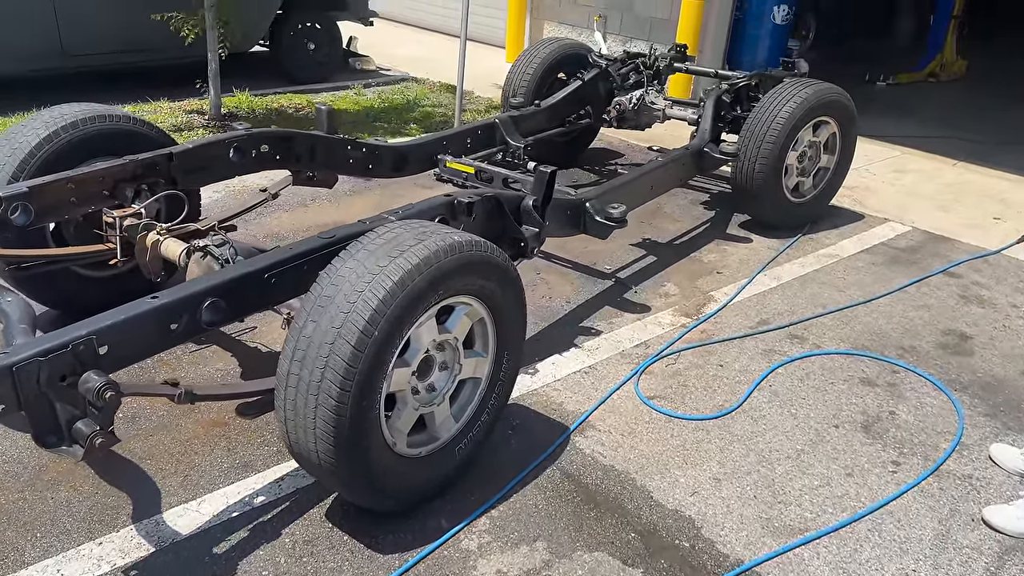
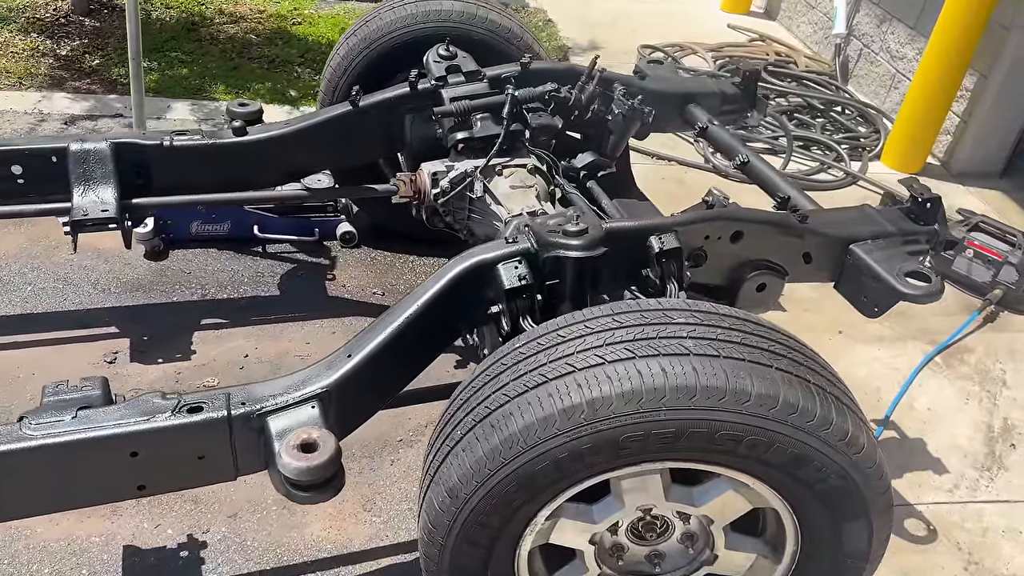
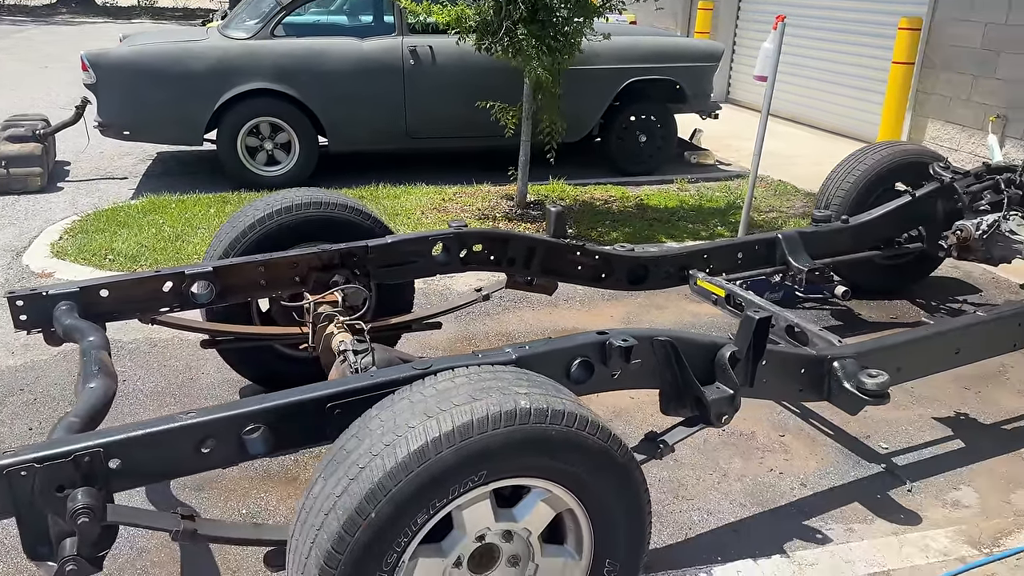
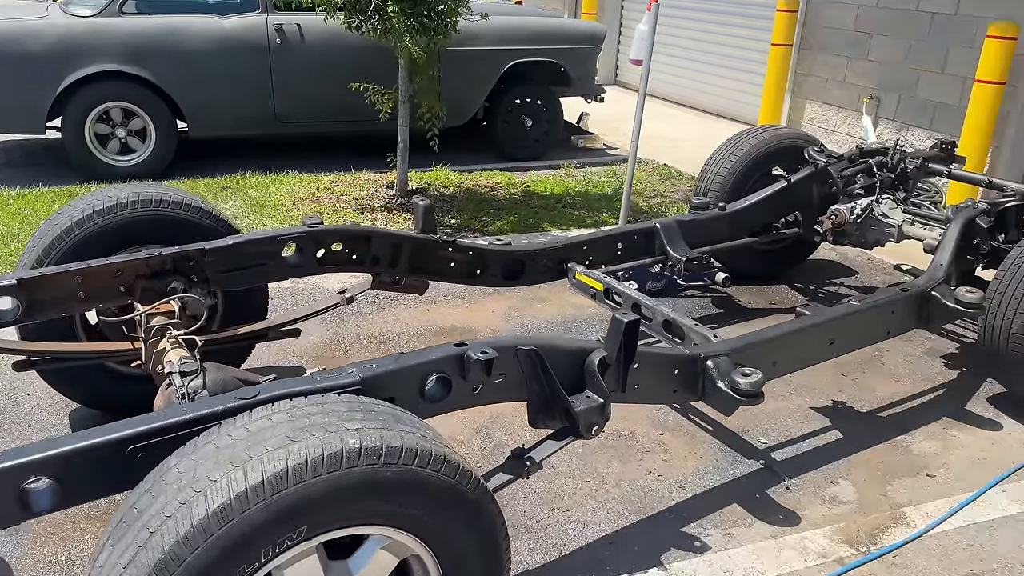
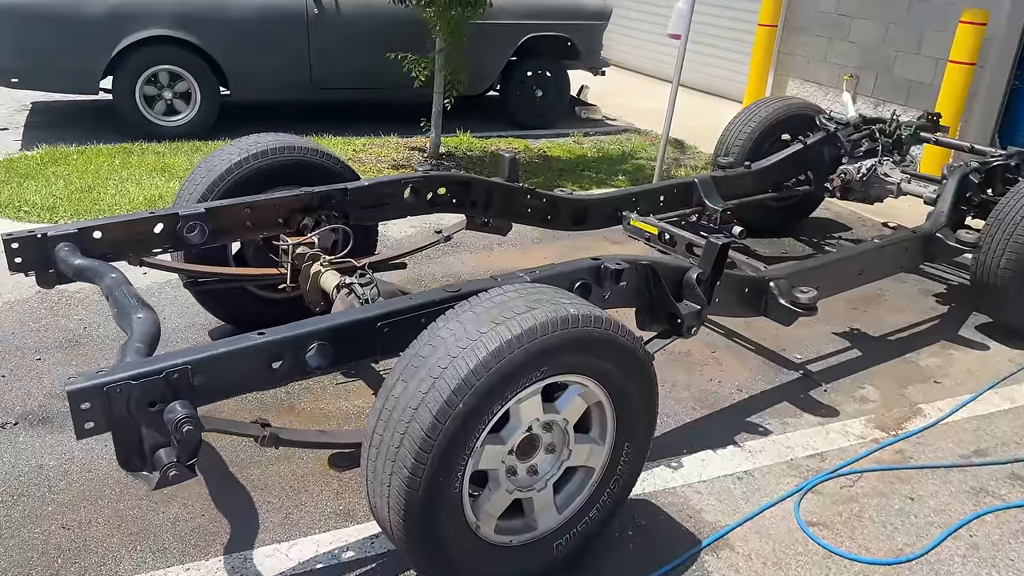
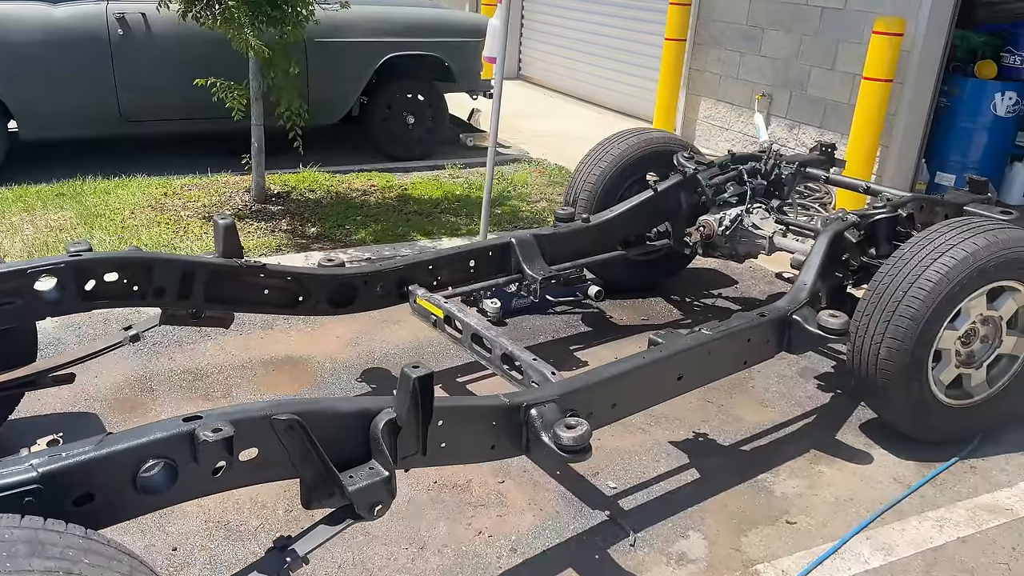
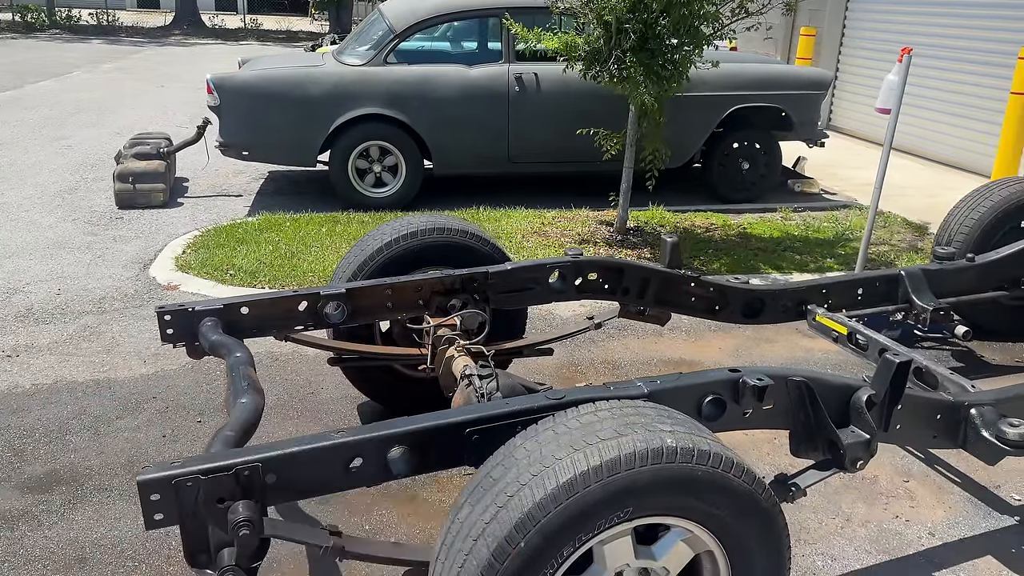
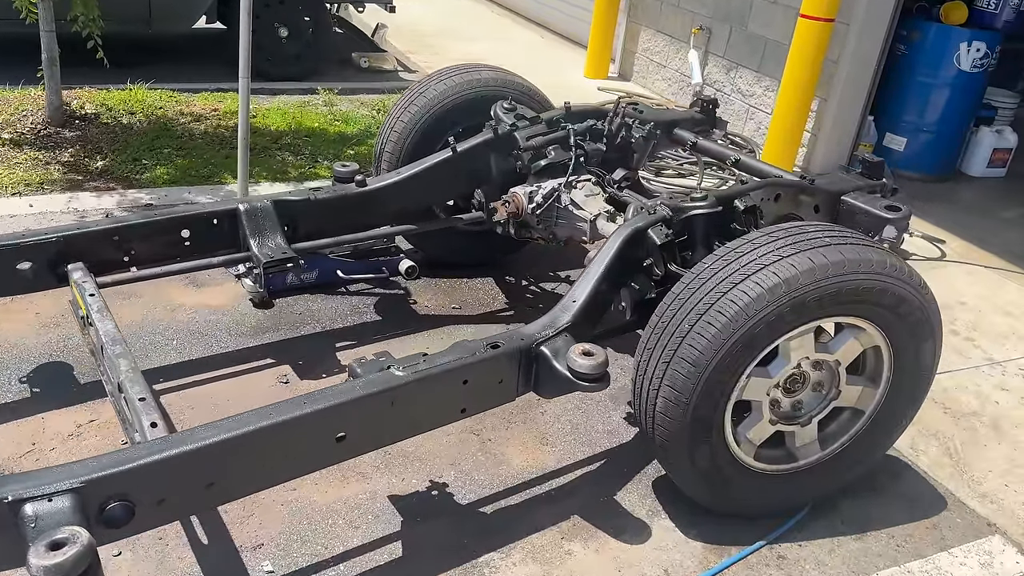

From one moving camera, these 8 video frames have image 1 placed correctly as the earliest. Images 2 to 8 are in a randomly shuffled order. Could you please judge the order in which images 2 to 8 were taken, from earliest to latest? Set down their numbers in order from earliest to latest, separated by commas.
5, 7, 3, 4, 6, 8, 2
